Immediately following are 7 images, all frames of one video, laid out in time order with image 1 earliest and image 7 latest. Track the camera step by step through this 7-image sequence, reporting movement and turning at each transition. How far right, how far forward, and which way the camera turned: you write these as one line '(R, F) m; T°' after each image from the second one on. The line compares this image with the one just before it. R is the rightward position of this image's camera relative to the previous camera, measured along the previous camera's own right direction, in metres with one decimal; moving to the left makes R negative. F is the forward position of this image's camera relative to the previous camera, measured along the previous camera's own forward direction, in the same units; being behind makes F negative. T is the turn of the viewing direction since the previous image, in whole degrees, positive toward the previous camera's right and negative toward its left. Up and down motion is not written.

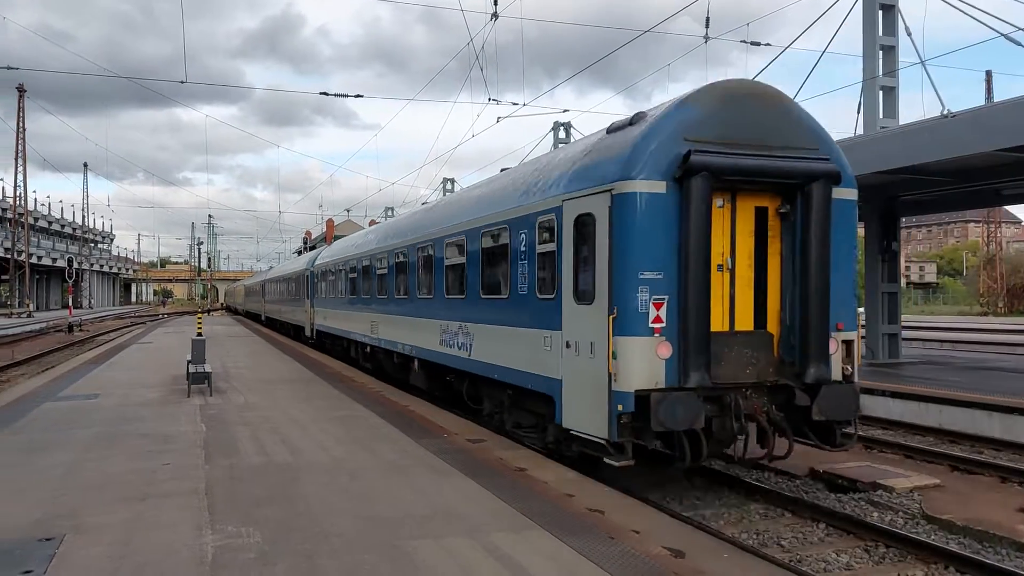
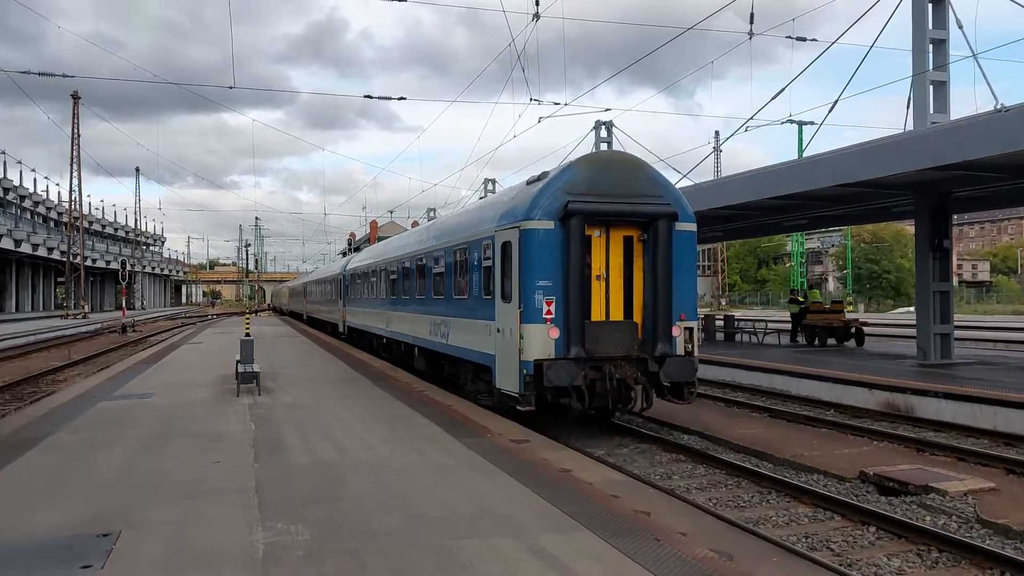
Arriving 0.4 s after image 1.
(-0.1, 0.0) m; -3°
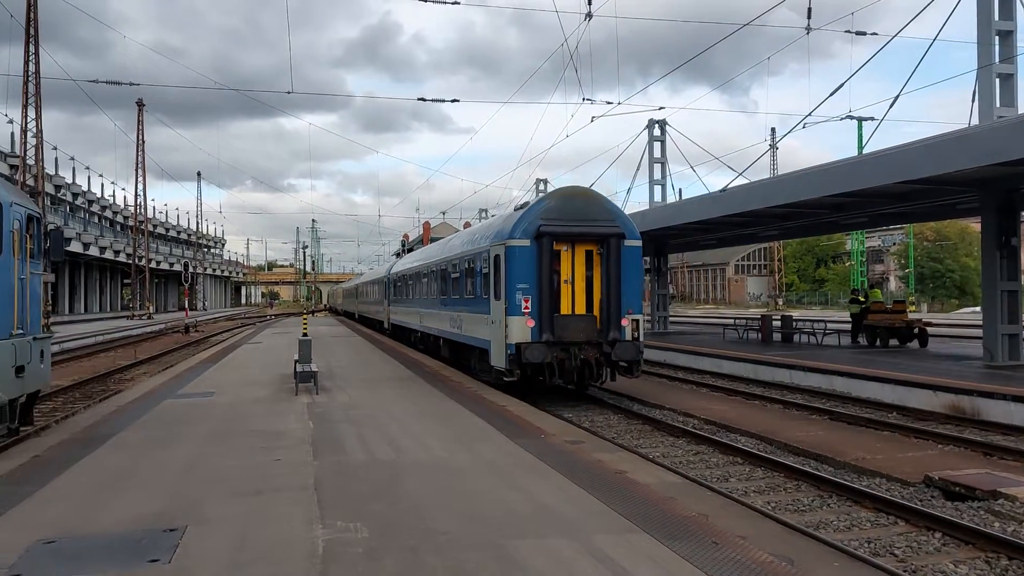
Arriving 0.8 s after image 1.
(-0.1, 0.0) m; -3°
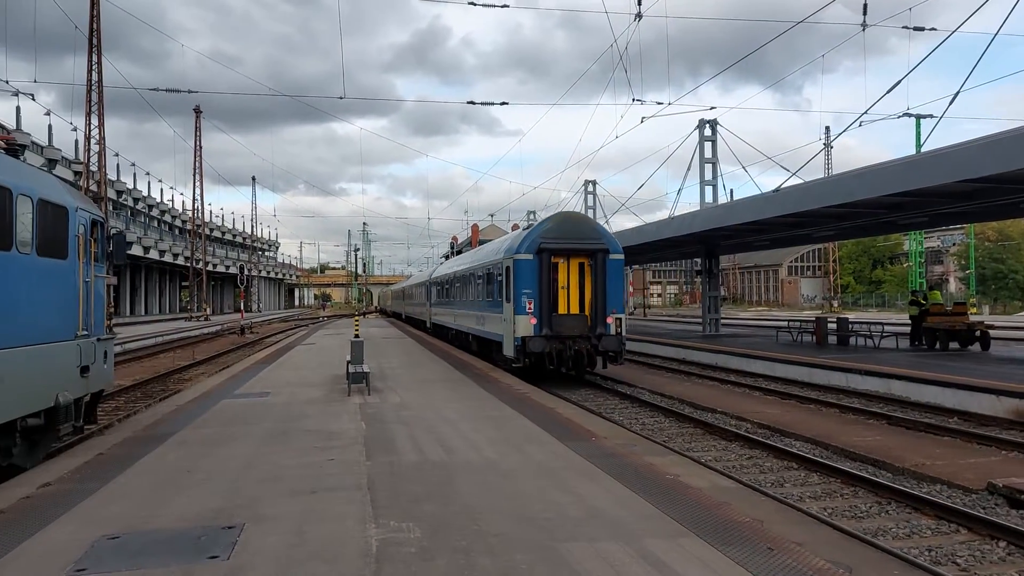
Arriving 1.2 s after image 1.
(-0.1, 0.0) m; -3°
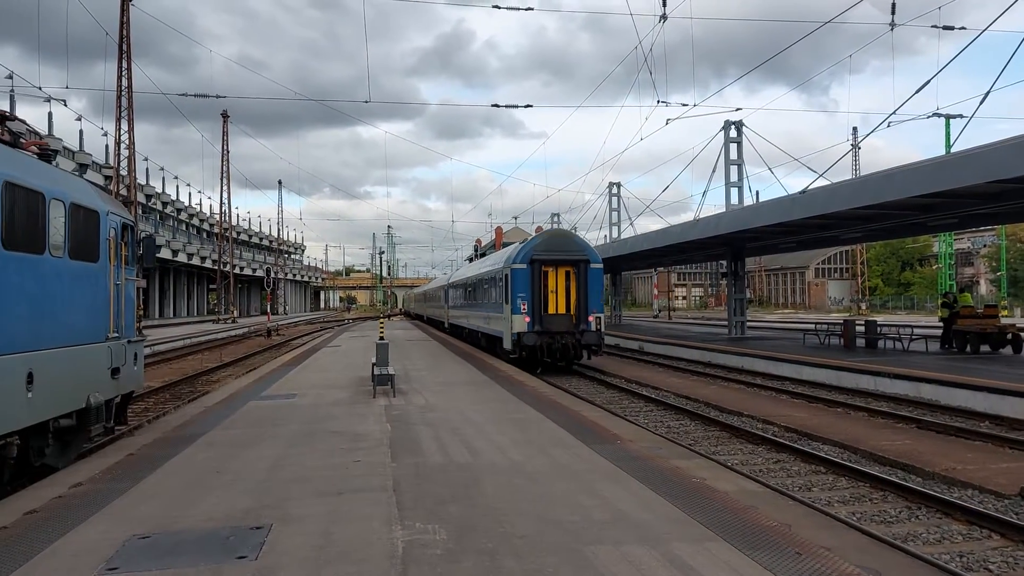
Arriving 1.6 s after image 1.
(0.0, 0.0) m; -2°
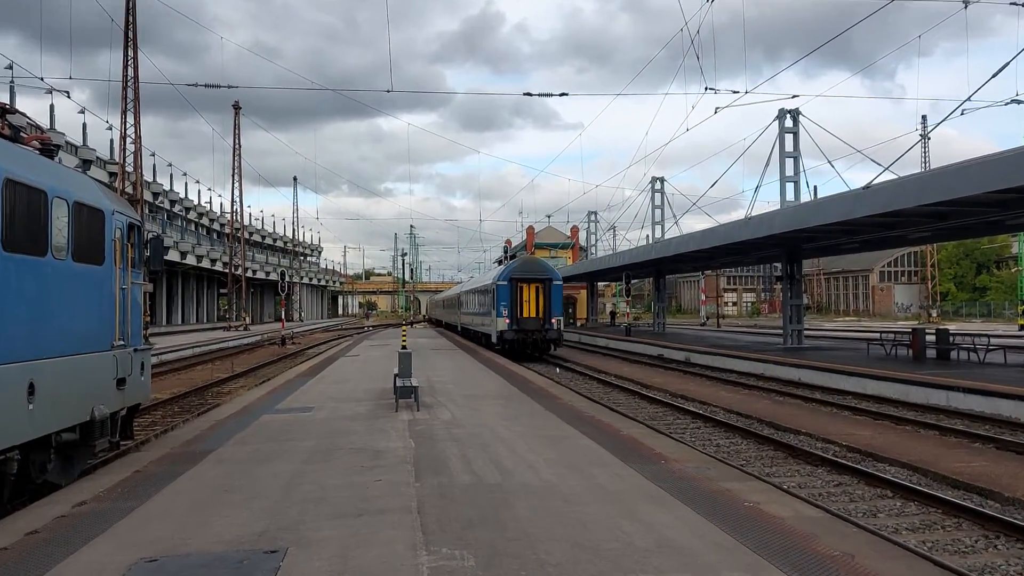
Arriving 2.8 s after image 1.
(-0.1, +1.0) m; -2°
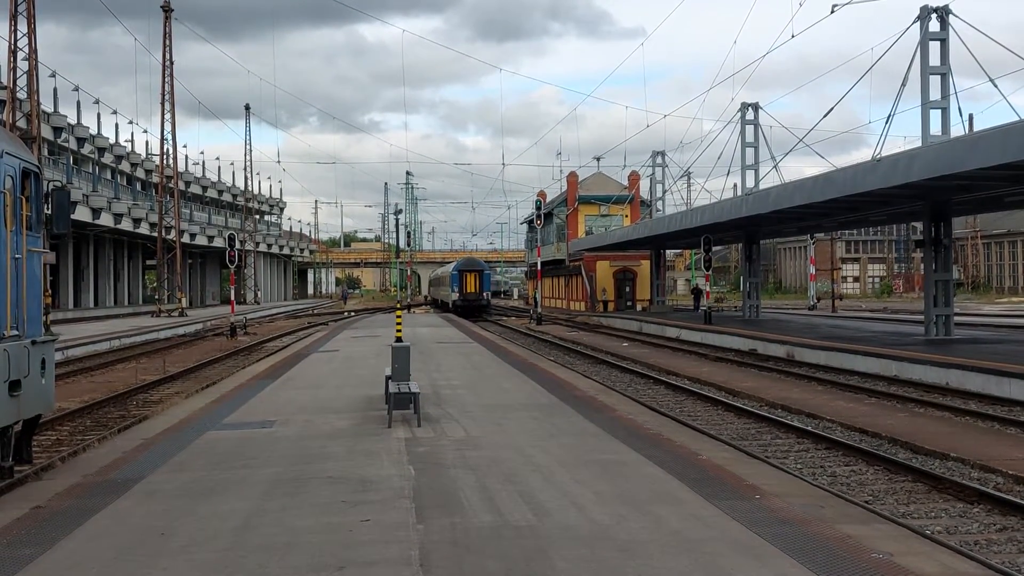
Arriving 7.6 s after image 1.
(-0.4, +3.2) m; 0°
